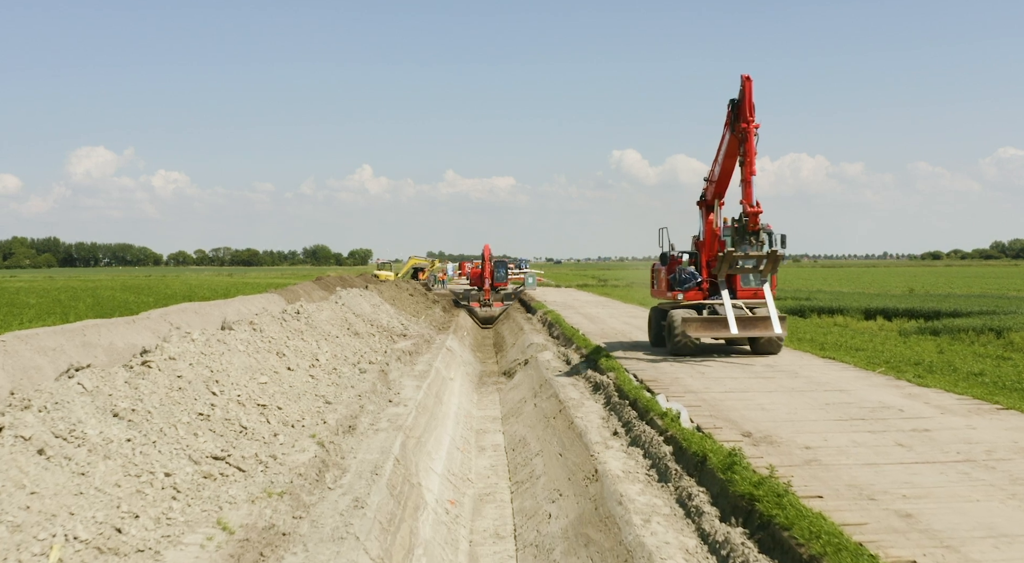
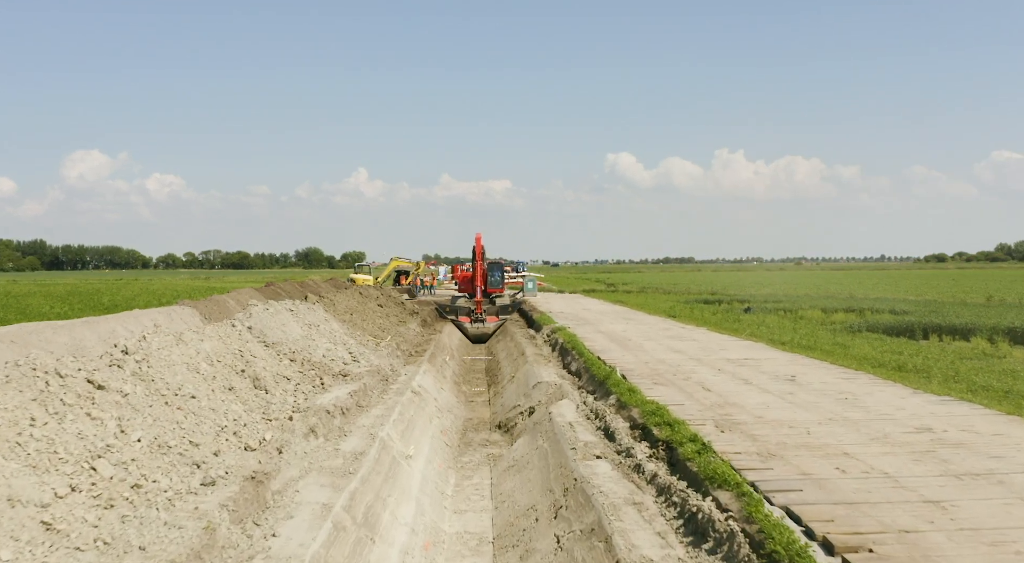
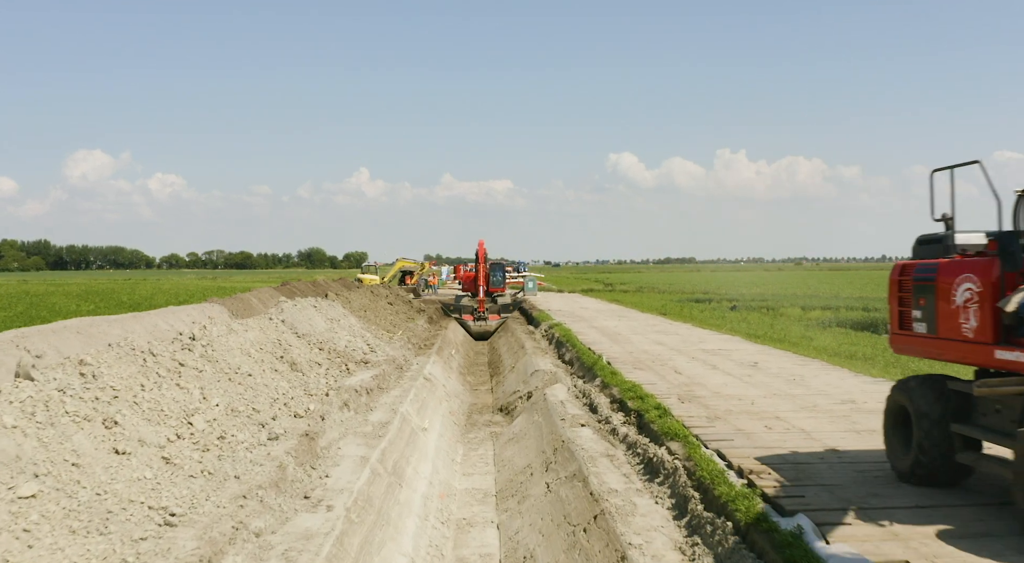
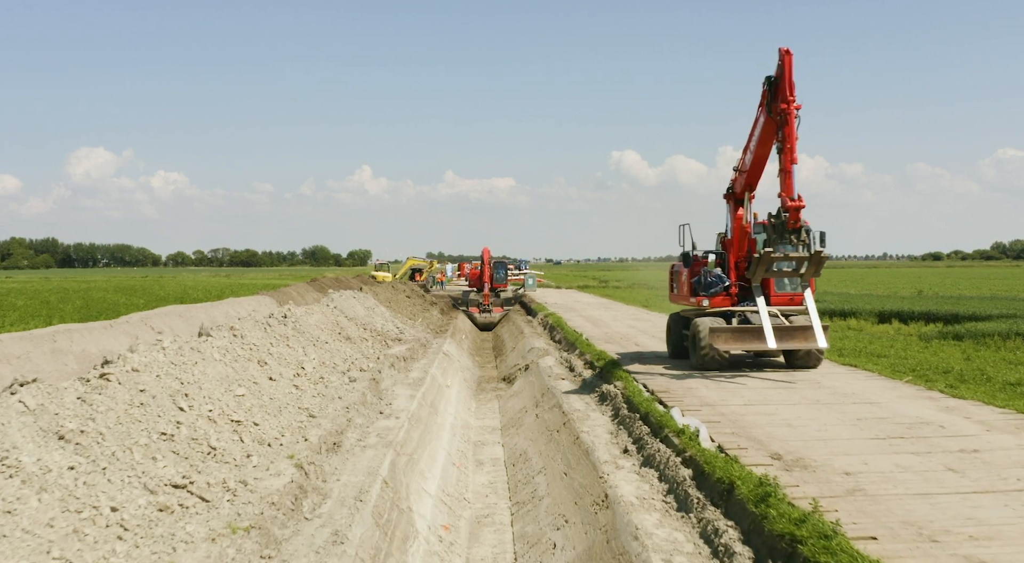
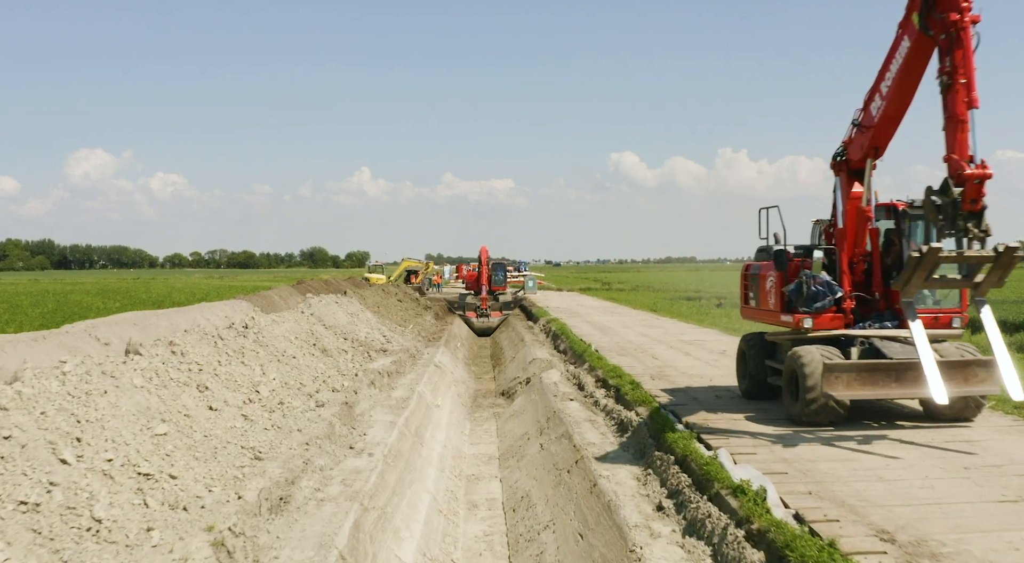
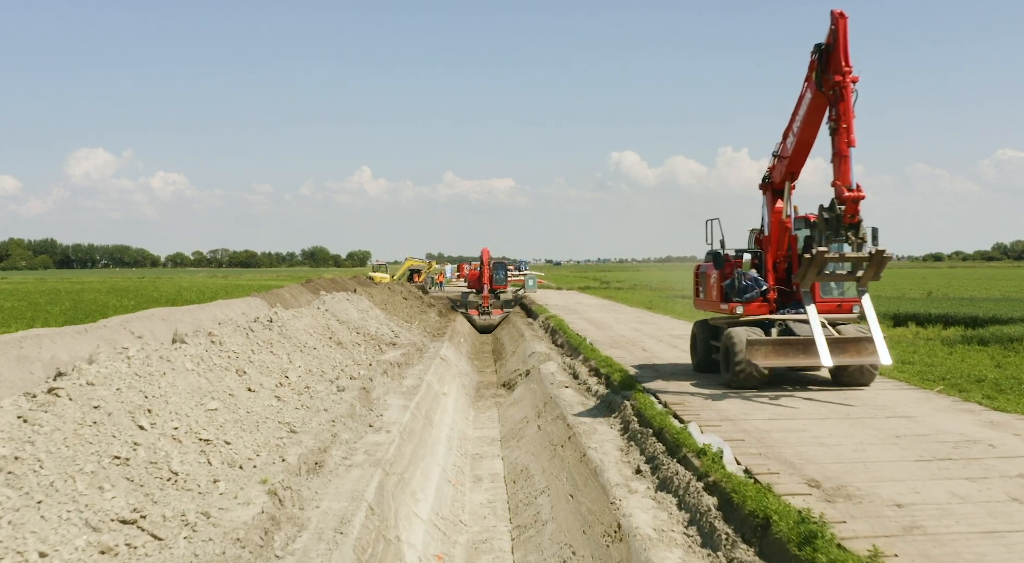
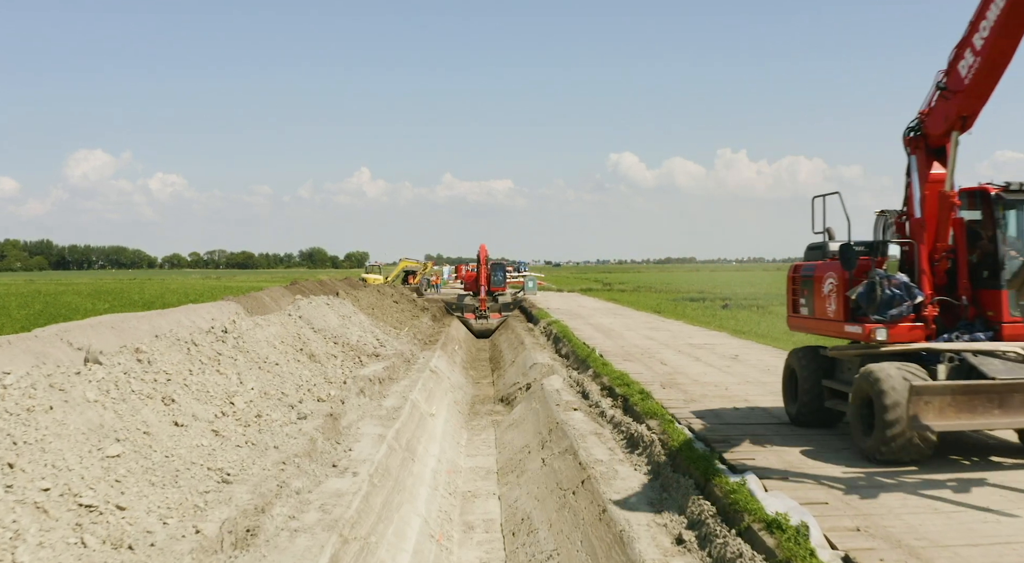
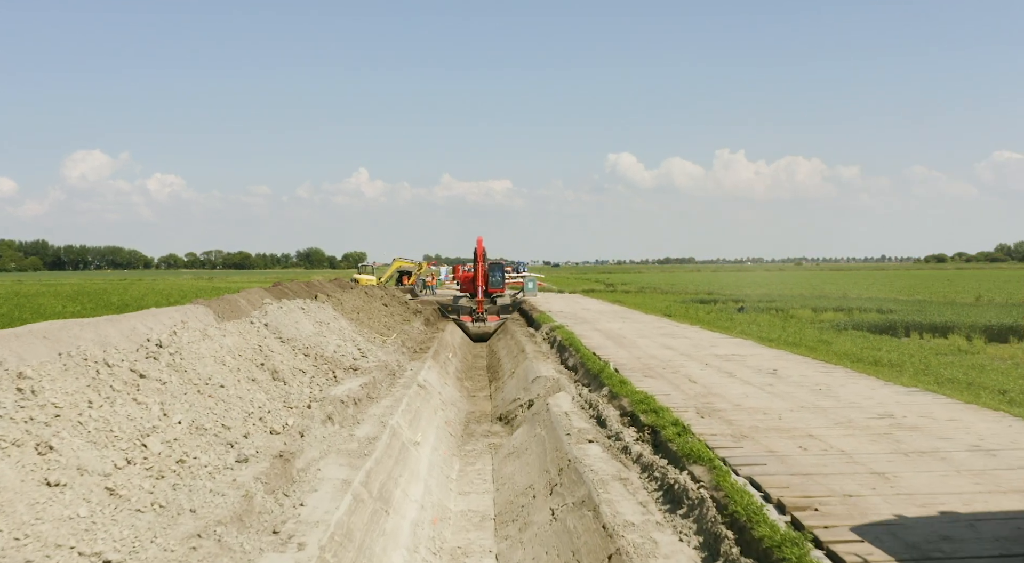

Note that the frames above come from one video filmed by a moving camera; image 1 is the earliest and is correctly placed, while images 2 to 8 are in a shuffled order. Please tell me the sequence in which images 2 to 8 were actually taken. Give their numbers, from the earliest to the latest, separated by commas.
4, 6, 5, 7, 3, 8, 2
